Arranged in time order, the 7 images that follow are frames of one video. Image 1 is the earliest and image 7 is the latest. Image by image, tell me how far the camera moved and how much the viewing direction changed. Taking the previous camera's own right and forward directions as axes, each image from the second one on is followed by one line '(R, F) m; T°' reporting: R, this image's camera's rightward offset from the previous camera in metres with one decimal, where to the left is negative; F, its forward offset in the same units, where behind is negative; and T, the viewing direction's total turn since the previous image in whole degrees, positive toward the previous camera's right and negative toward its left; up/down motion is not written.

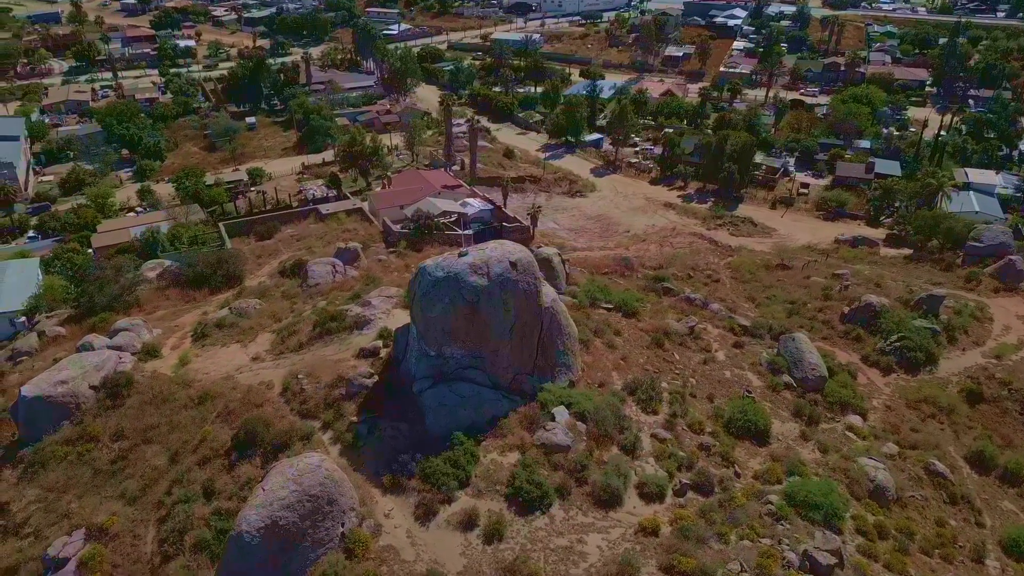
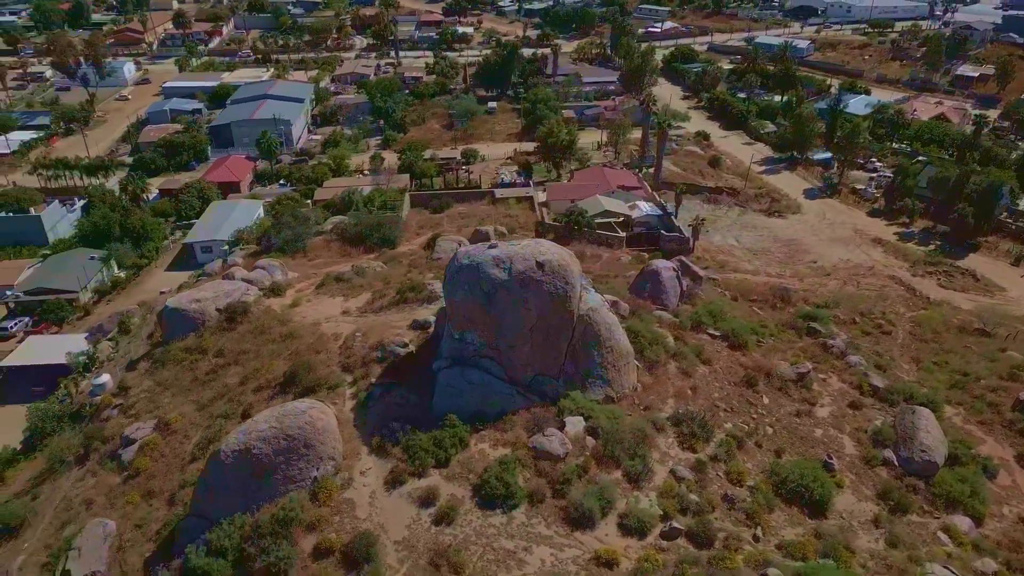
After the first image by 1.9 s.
(+6.7, +1.1) m; -20°
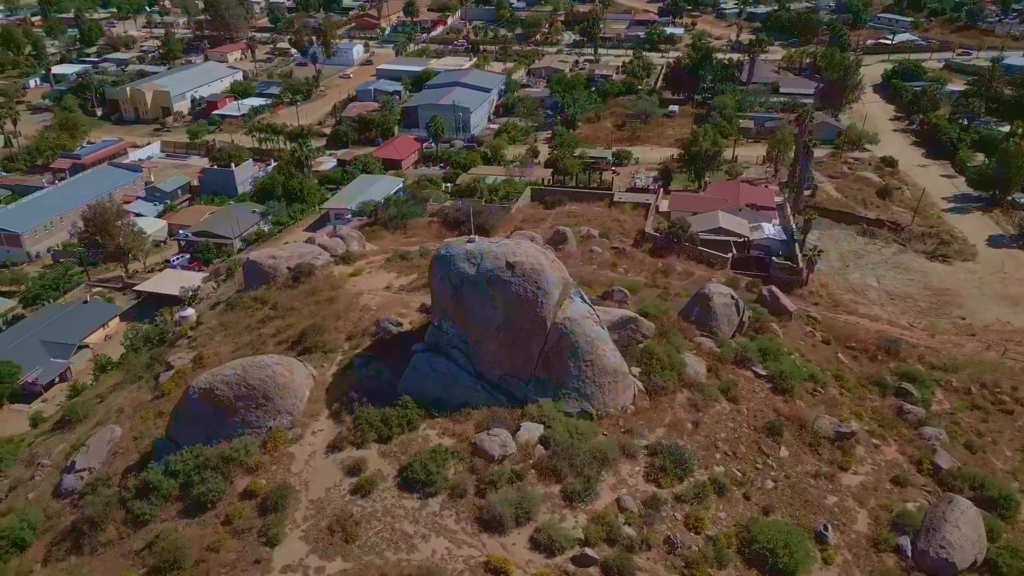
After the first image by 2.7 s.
(+7.0, +0.9) m; -16°
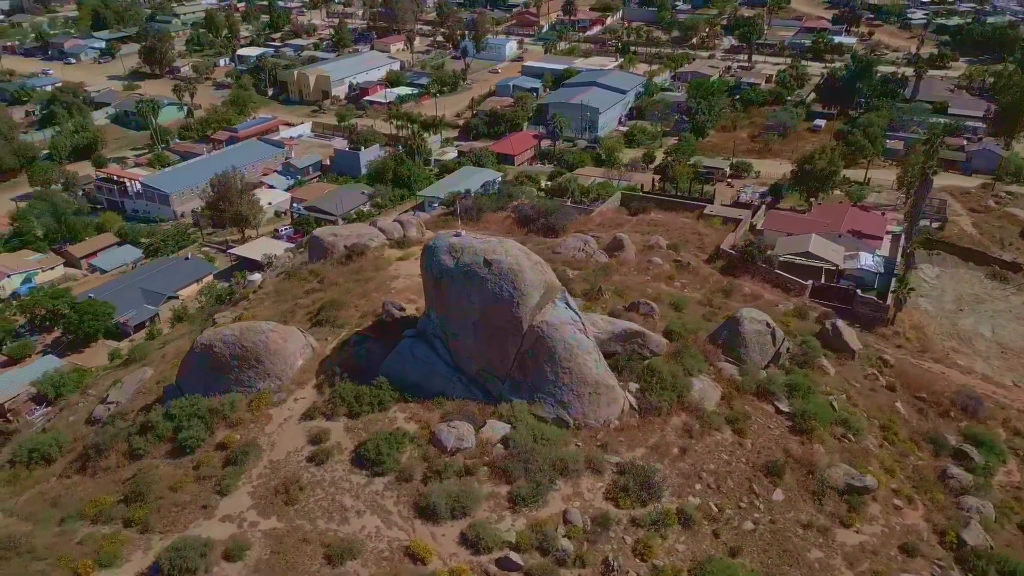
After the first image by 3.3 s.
(+5.3, +0.5) m; -12°
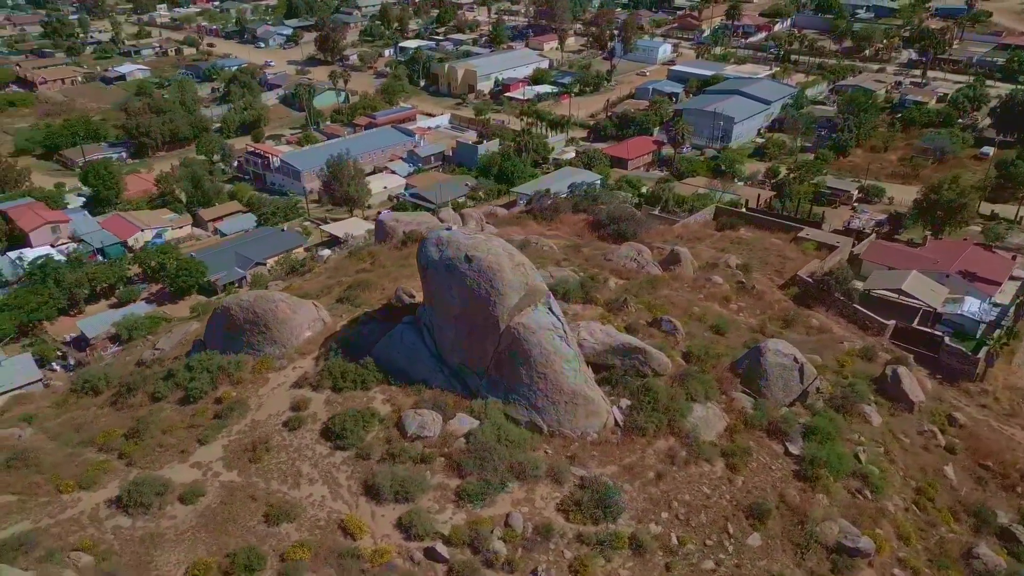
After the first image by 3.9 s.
(+5.3, +0.5) m; -12°
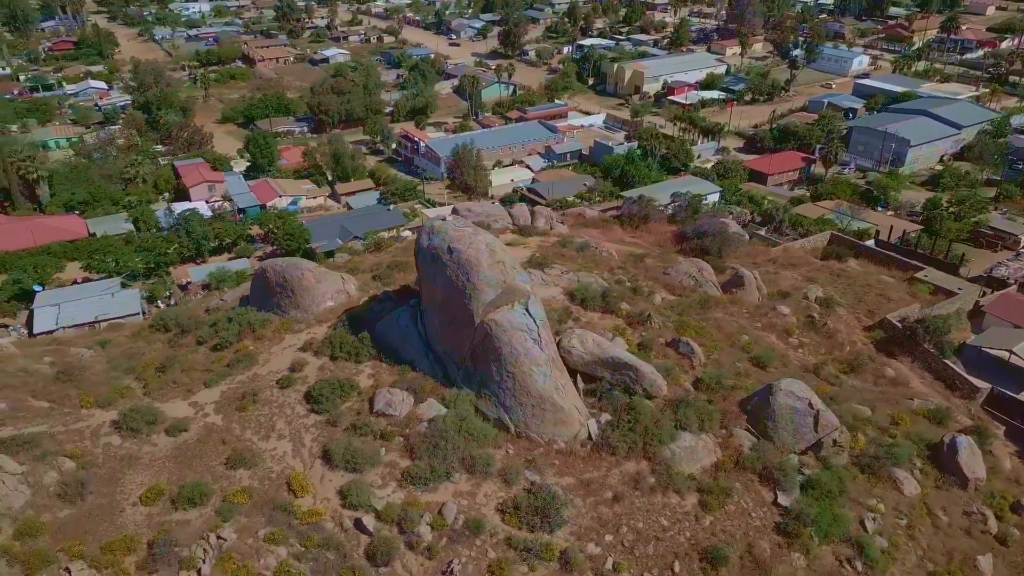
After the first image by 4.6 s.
(+6.2, +0.7) m; -14°
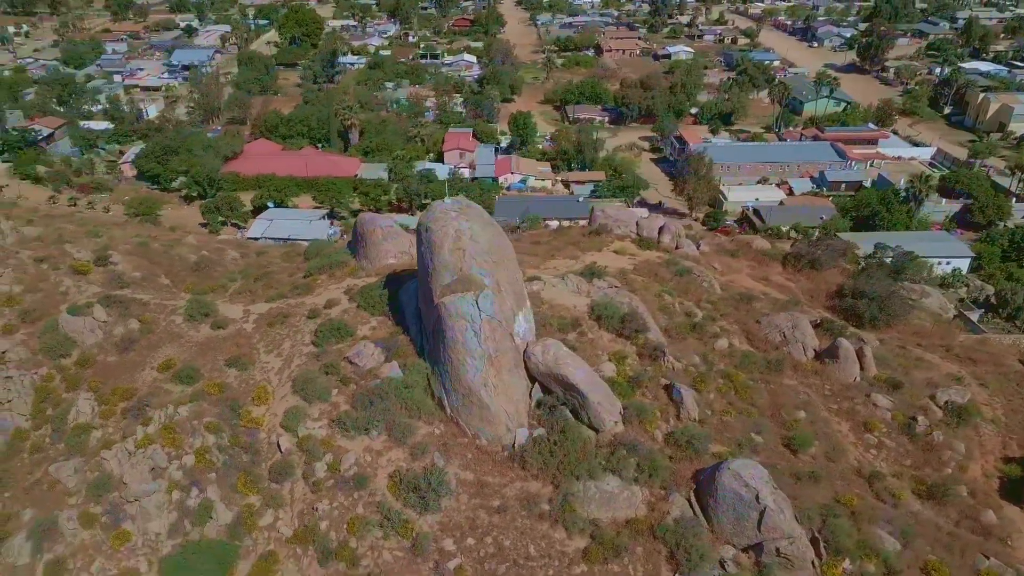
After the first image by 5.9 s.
(+11.7, +2.6) m; -26°
